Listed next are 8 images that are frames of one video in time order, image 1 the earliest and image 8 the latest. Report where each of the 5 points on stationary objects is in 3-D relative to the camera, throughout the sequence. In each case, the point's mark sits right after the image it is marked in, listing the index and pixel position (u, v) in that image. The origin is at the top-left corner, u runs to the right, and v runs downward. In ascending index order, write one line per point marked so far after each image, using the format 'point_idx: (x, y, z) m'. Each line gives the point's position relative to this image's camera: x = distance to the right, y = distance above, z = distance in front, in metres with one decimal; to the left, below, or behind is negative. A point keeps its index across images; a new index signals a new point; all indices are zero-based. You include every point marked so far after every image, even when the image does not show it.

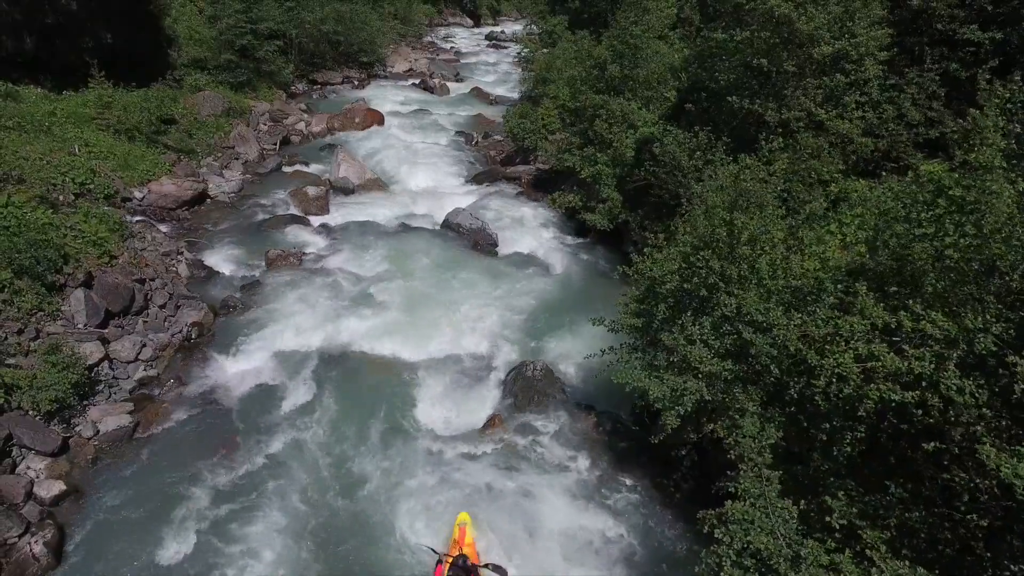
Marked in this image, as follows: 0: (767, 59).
0: (+5.5, +4.9, +16.0) m
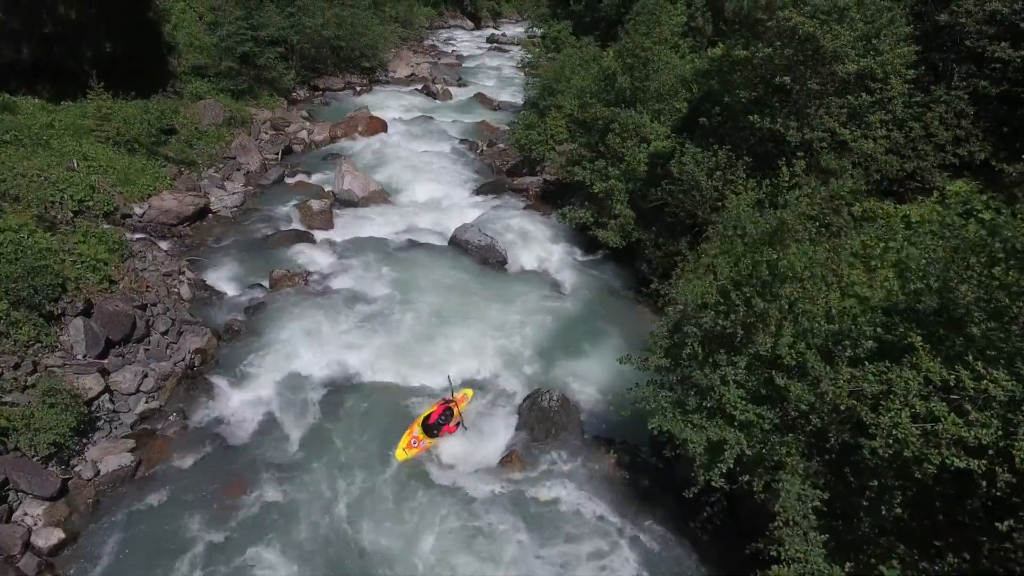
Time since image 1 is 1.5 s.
0: (+5.8, +4.4, +15.5) m
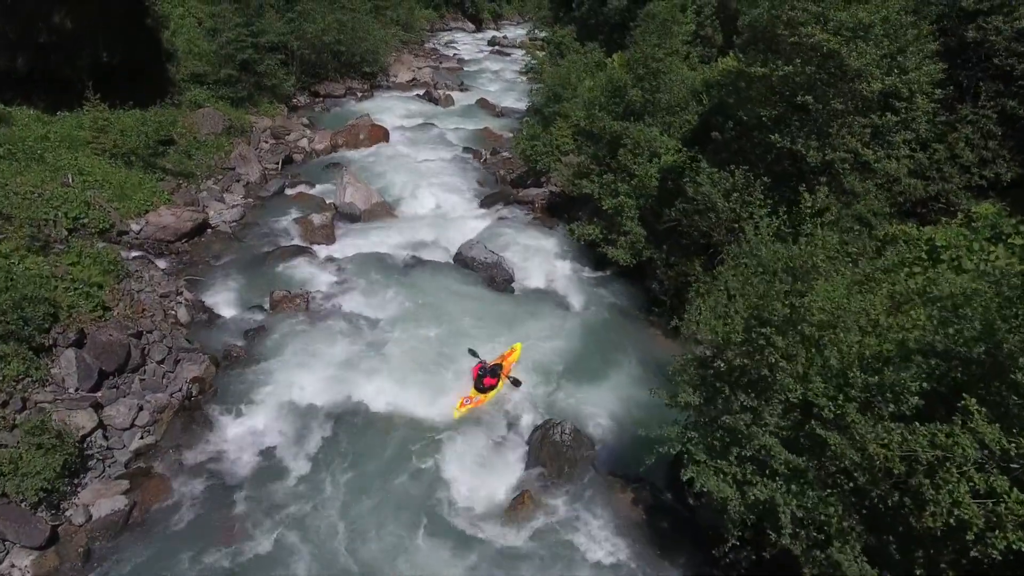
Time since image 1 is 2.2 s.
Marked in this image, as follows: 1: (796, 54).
0: (+6.0, +3.8, +14.9) m
1: (+5.7, +4.6, +14.8) m
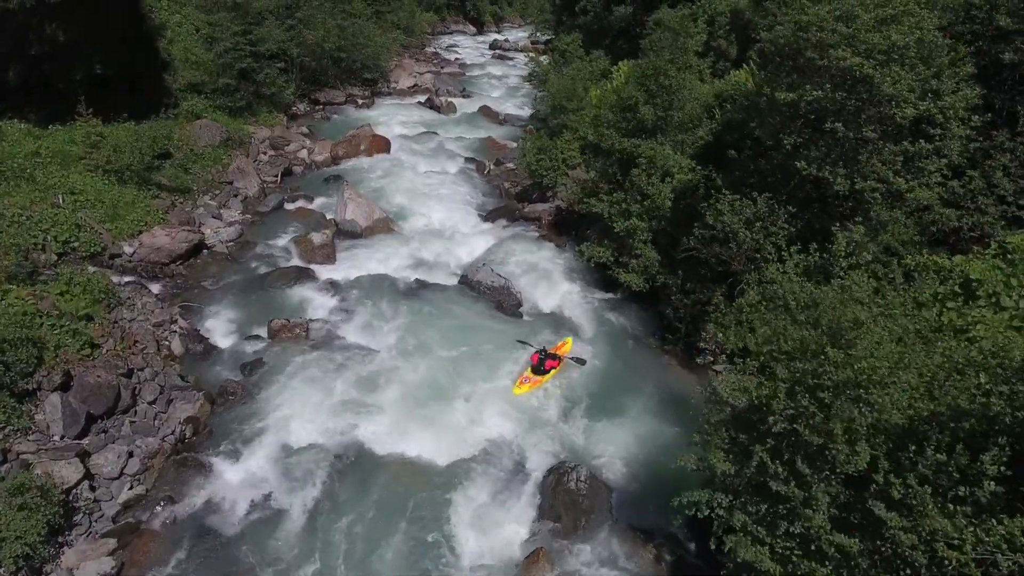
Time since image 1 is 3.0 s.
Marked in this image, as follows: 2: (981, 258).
0: (+6.2, +3.1, +14.1) m
1: (+5.9, +3.9, +14.0) m
2: (+8.9, +0.6, +14.0) m
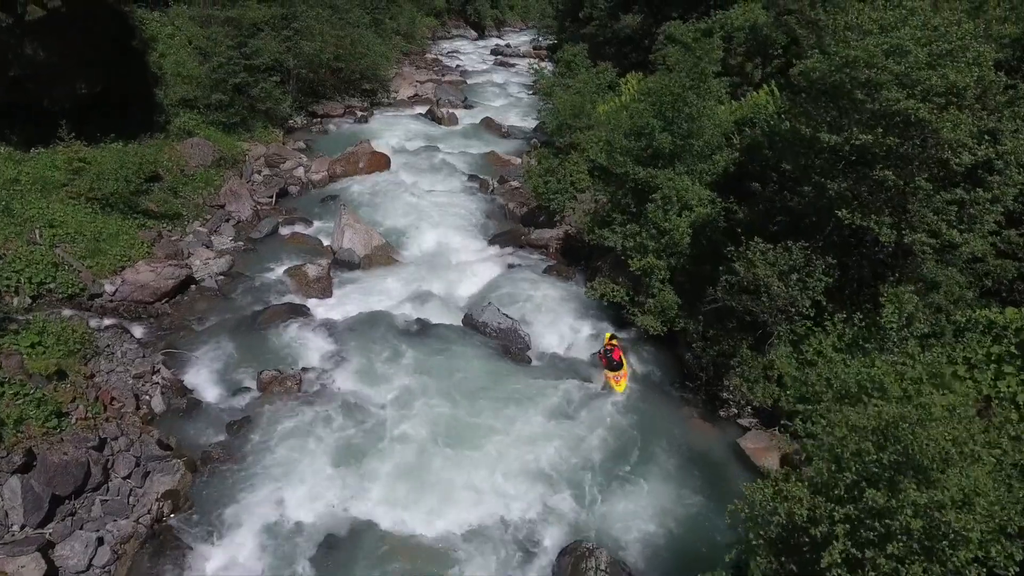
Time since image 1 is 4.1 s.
0: (+6.4, +2.0, +12.7) m
1: (+6.1, +2.8, +12.7) m
2: (+9.1, -0.5, +12.7) m
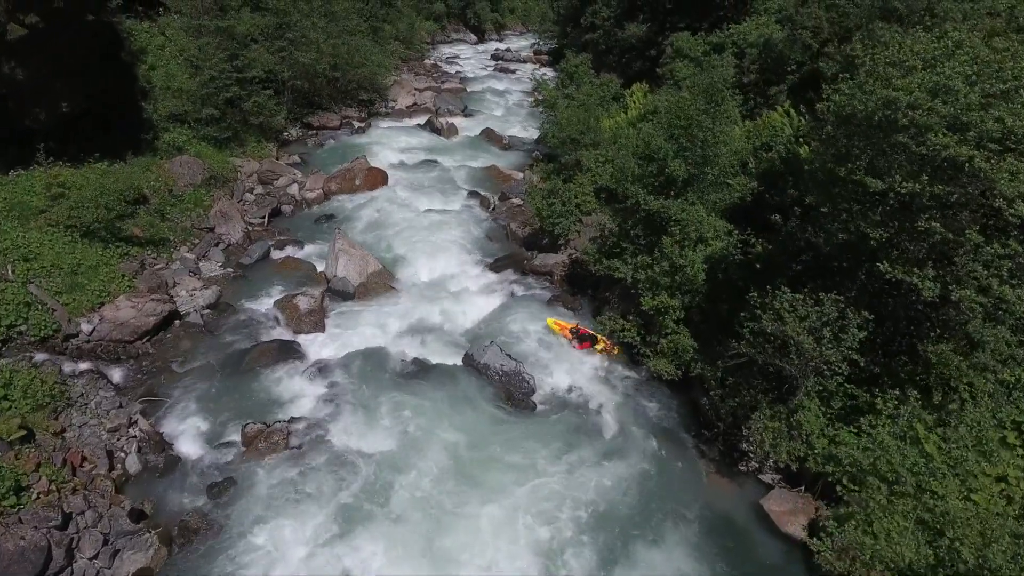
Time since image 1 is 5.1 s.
0: (+6.5, +1.1, +11.5) m
1: (+6.2, +1.9, +11.5) m
2: (+9.2, -1.5, +11.5) m
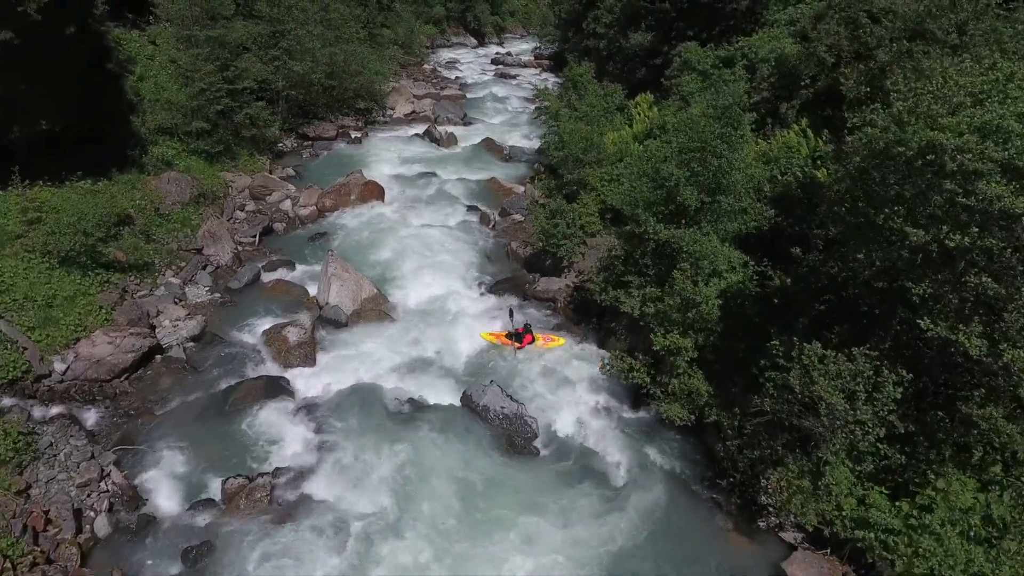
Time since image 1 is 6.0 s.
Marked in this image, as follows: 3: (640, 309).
0: (+6.6, +0.2, +10.4) m
1: (+6.2, +1.0, +10.3) m
2: (+9.2, -2.3, +10.3) m
3: (+3.2, -0.6, +18.2) m
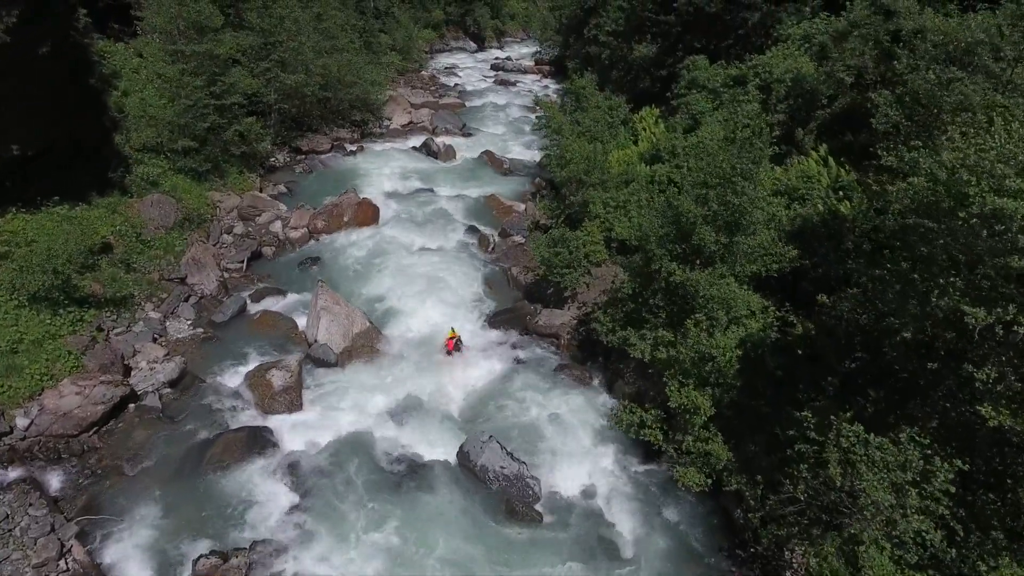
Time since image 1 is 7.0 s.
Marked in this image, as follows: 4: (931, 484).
0: (+6.6, -0.8, +9.0) m
1: (+6.2, 0.0, +9.0) m
2: (+9.2, -3.4, +9.0) m
3: (+3.2, -1.6, +16.8) m
4: (+6.0, -2.7, +10.7) m
